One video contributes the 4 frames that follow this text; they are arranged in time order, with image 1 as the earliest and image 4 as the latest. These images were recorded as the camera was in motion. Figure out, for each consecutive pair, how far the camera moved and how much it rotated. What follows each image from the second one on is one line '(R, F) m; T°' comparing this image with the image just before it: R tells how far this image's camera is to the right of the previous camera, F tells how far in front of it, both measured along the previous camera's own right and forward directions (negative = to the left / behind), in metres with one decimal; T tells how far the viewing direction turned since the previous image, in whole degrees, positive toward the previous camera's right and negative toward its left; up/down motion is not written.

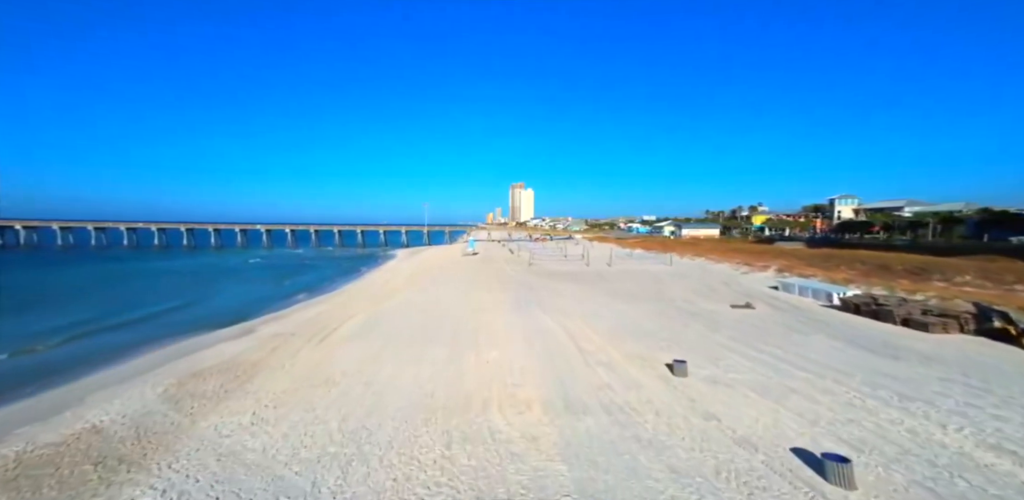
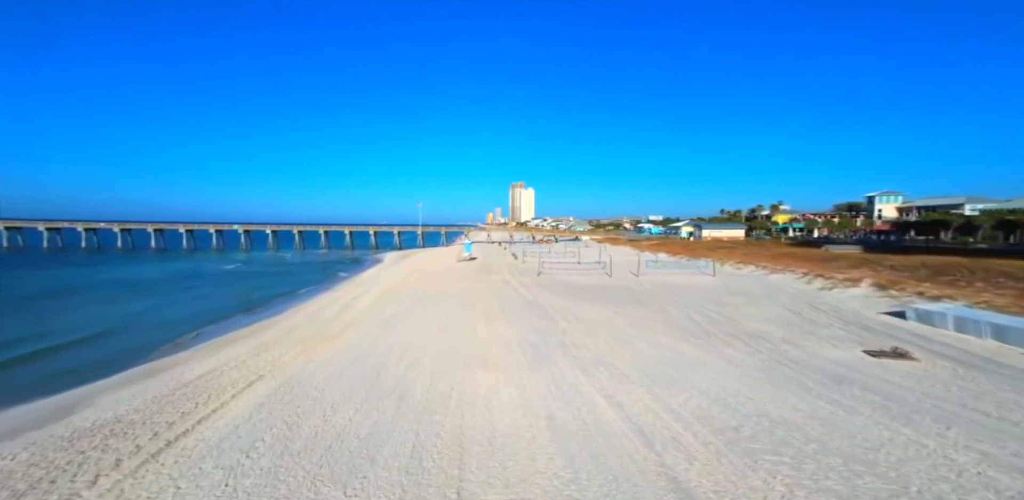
(-0.3, +5.0) m; 0°
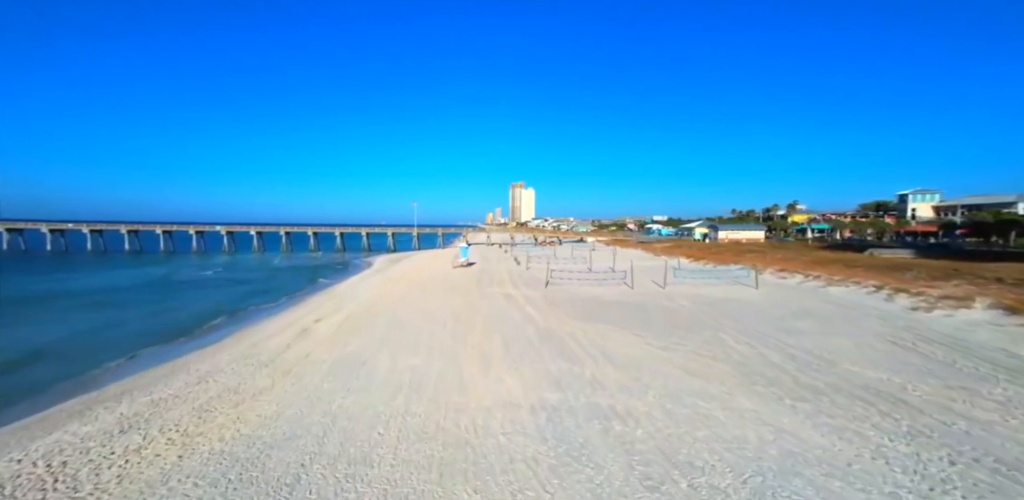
(-0.1, +3.6) m; 0°
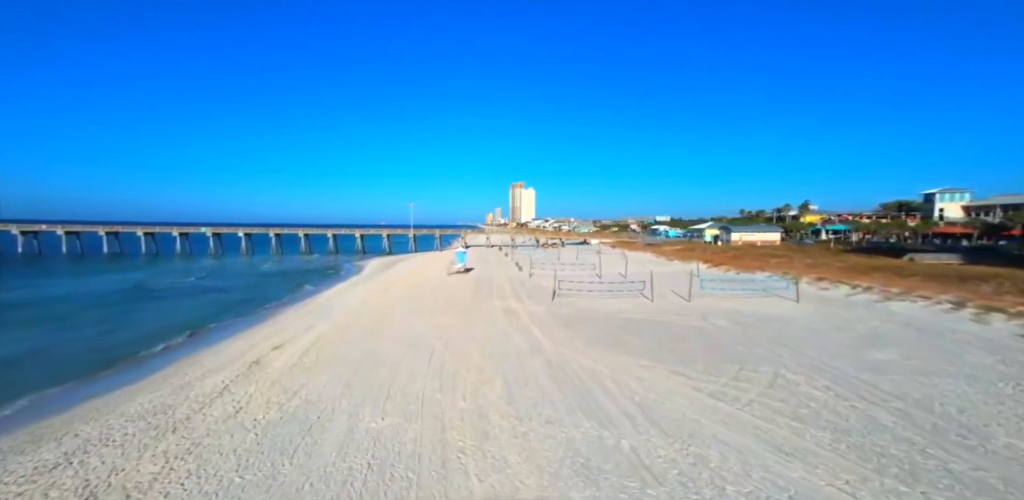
(-0.1, +2.5) m; 0°
